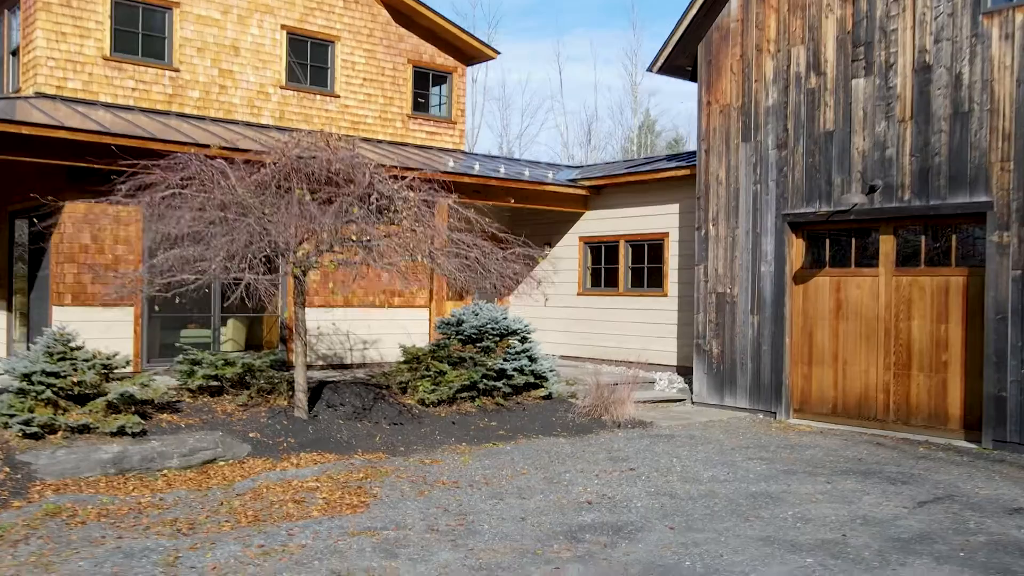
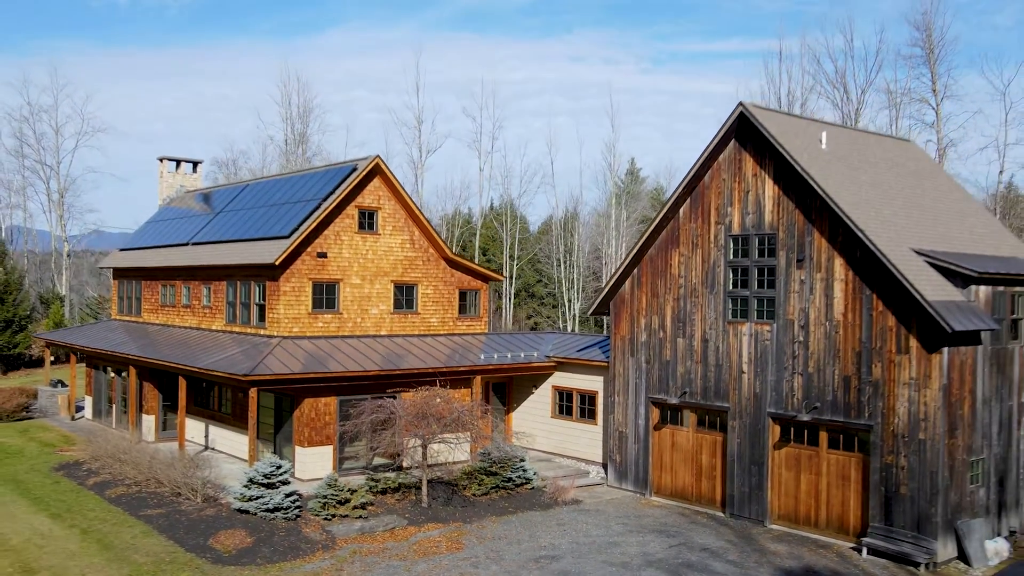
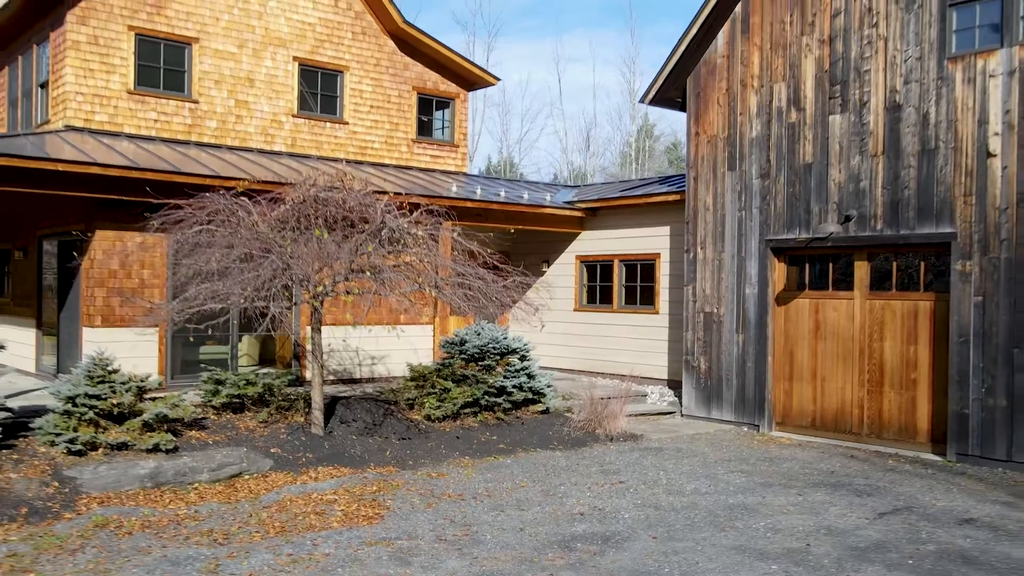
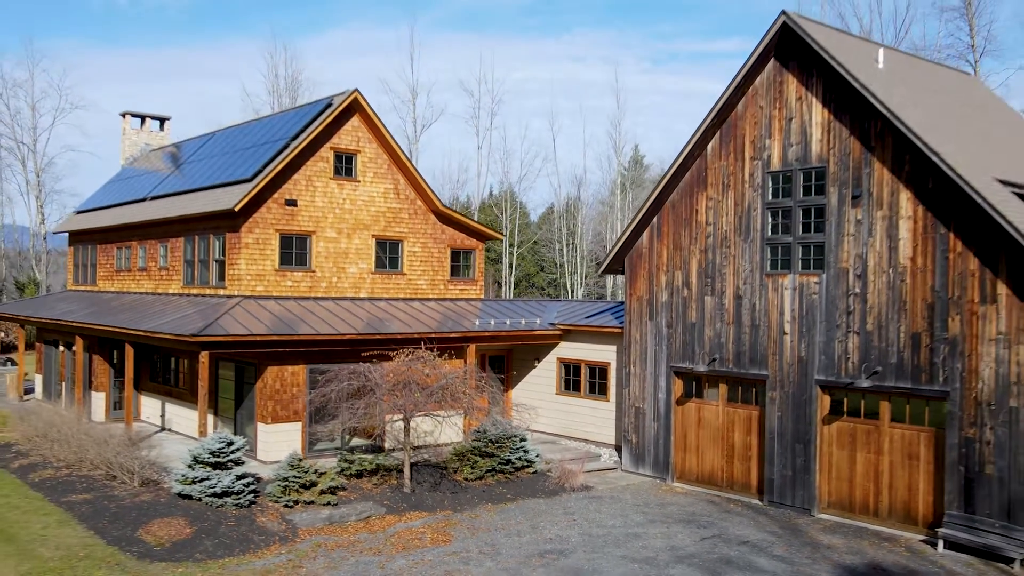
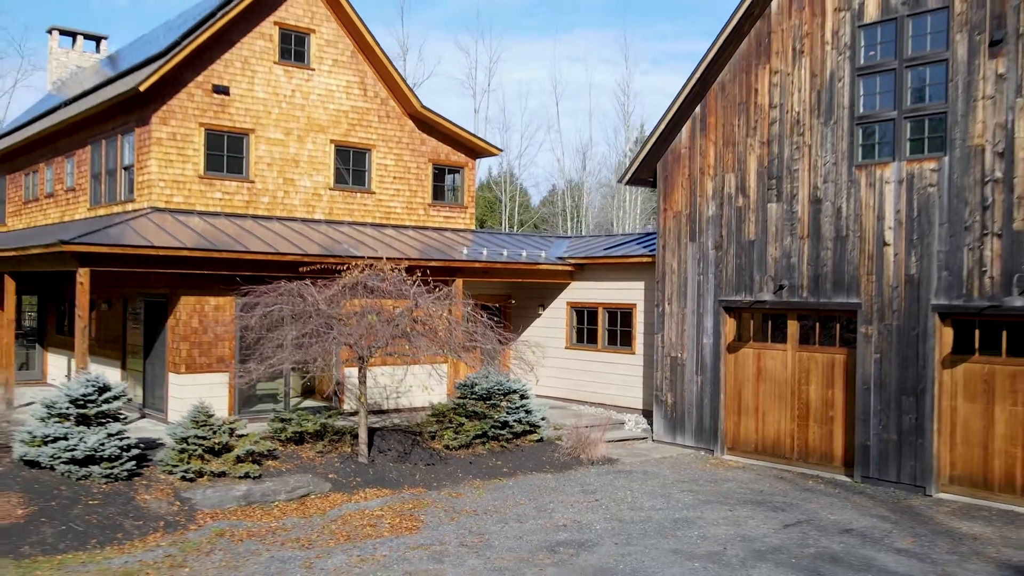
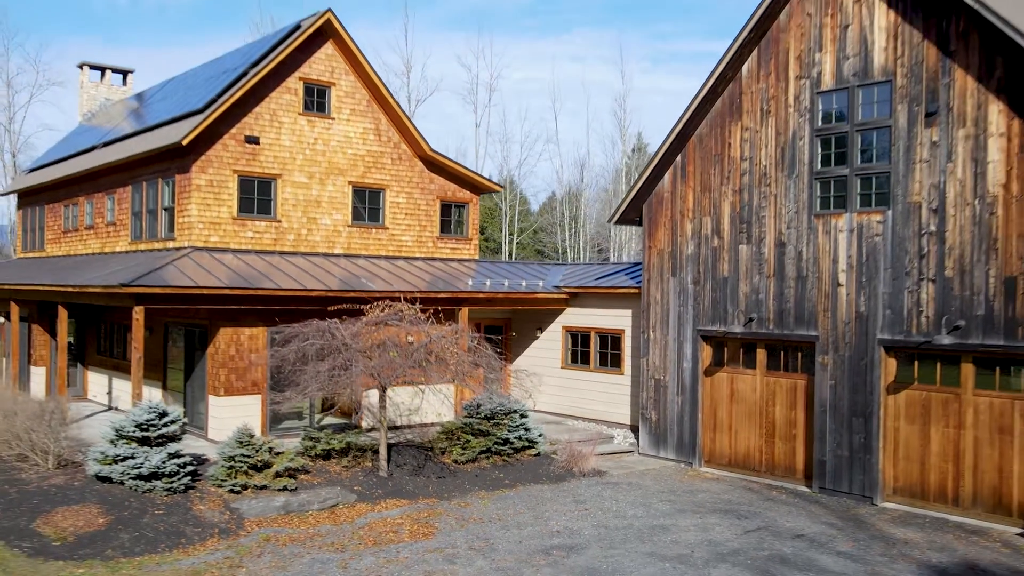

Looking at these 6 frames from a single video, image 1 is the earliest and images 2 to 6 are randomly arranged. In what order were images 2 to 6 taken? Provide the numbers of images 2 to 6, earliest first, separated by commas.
3, 5, 6, 4, 2
